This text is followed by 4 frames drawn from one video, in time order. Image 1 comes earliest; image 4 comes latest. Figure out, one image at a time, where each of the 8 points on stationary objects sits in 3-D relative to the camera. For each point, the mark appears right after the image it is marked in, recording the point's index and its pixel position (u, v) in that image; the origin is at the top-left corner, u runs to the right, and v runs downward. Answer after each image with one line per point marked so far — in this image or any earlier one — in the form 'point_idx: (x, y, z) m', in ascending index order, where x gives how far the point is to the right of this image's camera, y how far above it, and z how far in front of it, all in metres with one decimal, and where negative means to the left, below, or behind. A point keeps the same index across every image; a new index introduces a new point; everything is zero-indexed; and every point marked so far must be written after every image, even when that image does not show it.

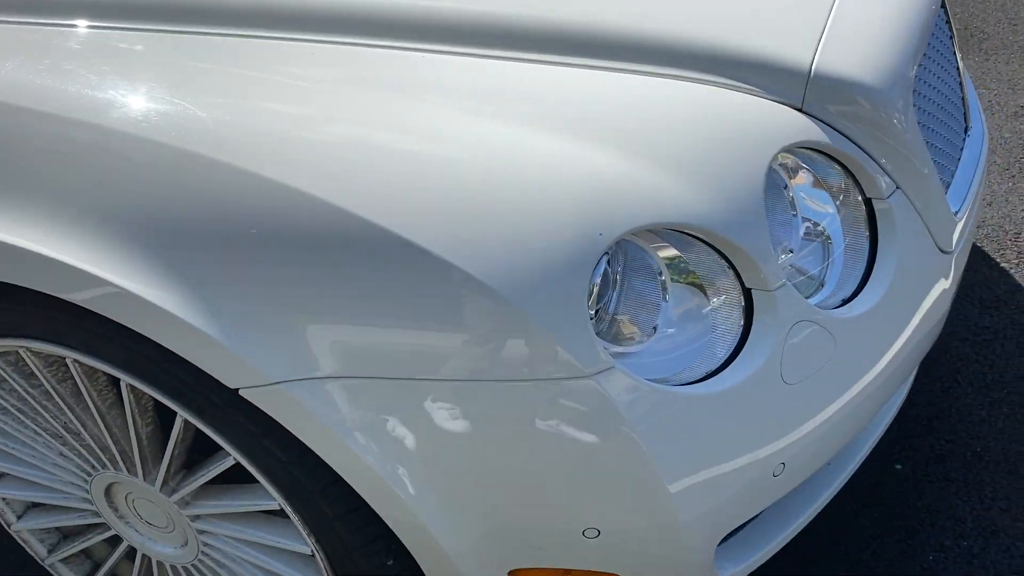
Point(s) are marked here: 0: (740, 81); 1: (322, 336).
0: (+0.3, +0.3, +1.2) m
1: (-0.2, -0.1, +1.0) m
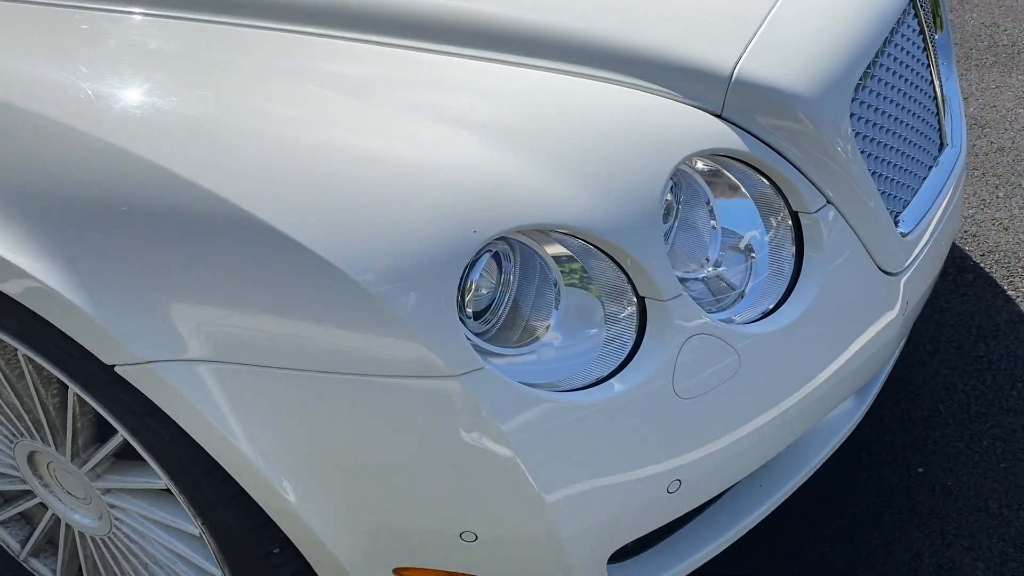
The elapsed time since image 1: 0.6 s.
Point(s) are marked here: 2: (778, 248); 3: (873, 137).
0: (+0.2, +0.3, +1.2) m
1: (-0.4, 0.0, +1.0) m
2: (+0.4, +0.1, +1.3) m
3: (+0.6, +0.2, +1.4) m
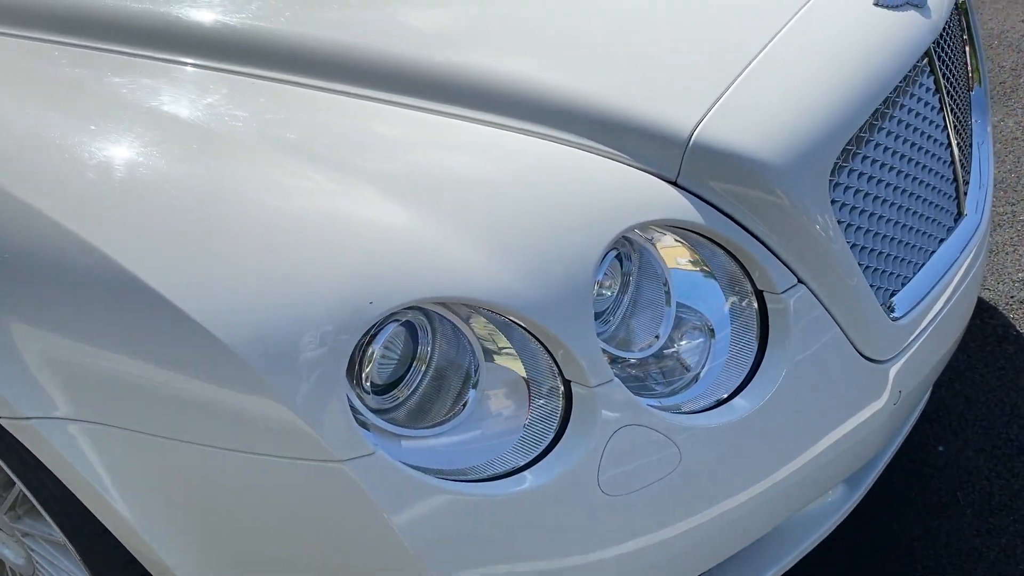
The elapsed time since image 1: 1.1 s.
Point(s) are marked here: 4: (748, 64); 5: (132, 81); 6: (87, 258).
0: (+0.1, +0.2, +1.1) m
1: (-0.5, -0.1, +1.0) m
2: (+0.3, -0.1, +1.1) m
3: (+0.5, +0.1, +1.2) m
4: (+0.3, +0.3, +1.2) m
5: (-0.5, +0.3, +1.2) m
6: (-0.5, 0.0, +1.0) m
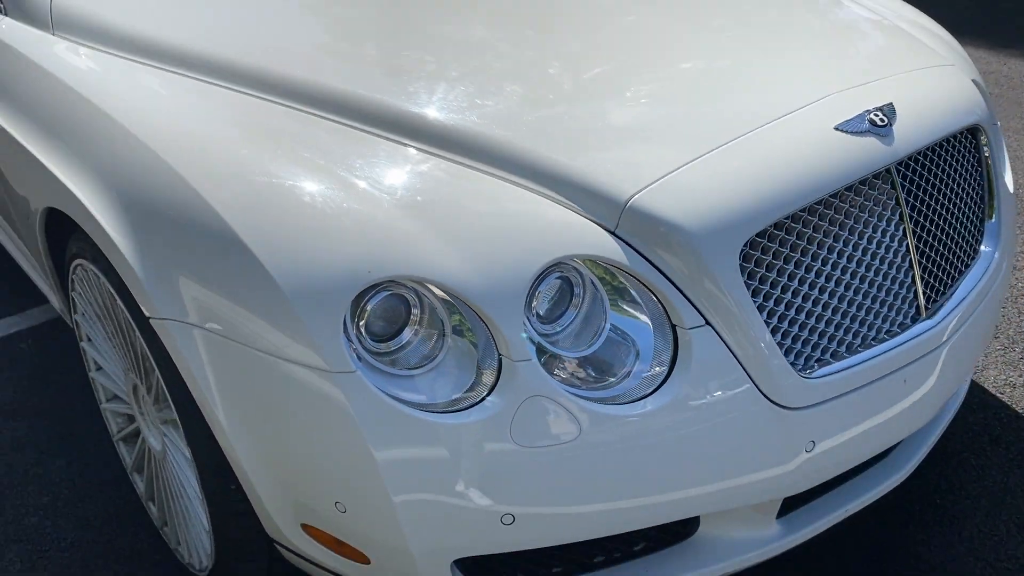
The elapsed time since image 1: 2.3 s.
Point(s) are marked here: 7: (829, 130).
0: (+0.1, +0.2, +1.5) m
1: (-0.5, 0.0, +1.5) m
2: (+0.2, -0.1, +1.5) m
3: (+0.5, 0.0, +1.5) m
4: (+0.3, +0.2, +1.5) m
5: (-0.5, +0.3, +1.8) m
6: (-0.5, +0.1, +1.5) m
7: (+0.6, +0.3, +1.6) m
